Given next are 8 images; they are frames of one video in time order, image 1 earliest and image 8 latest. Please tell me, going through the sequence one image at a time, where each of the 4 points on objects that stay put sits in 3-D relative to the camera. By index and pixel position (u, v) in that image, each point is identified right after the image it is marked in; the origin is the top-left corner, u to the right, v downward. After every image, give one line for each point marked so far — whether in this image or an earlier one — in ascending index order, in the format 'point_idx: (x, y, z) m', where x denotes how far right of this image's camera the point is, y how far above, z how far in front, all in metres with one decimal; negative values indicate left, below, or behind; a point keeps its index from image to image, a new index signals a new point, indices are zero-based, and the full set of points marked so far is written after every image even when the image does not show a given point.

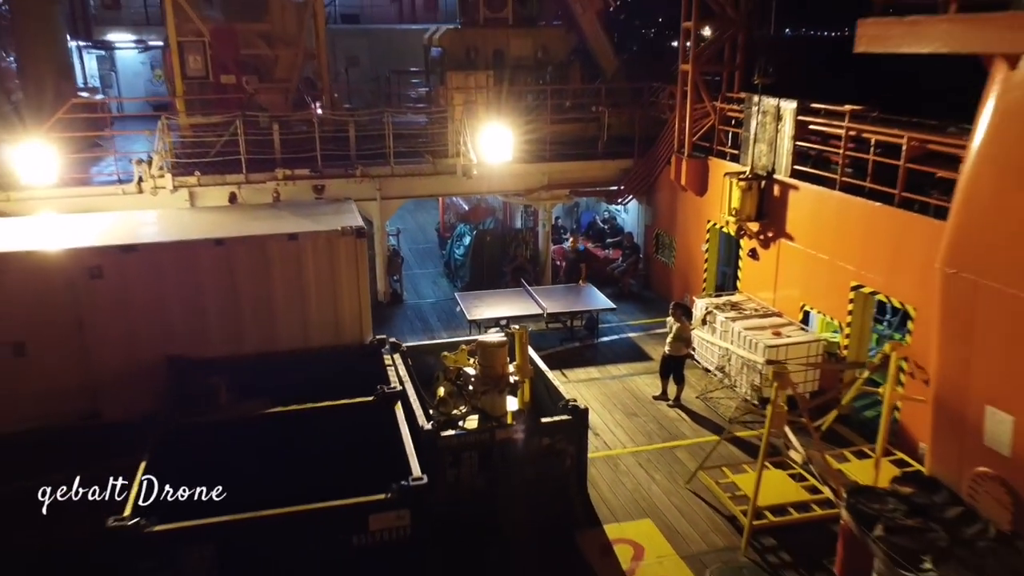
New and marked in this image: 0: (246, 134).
0: (-4.0, +2.3, +12.3) m
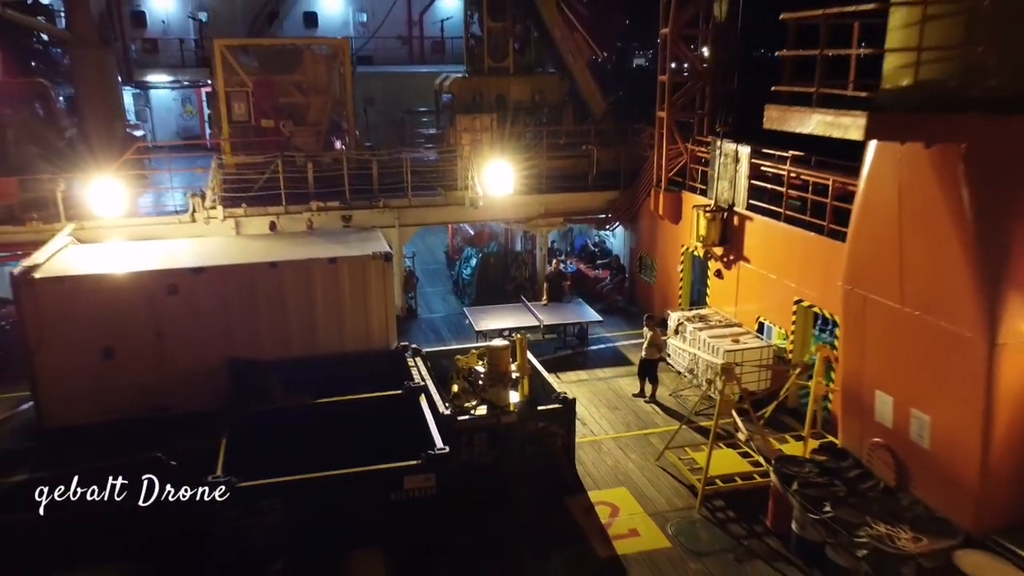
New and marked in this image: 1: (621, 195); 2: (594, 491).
0: (-4.0, +2.0, +14.2) m
1: (+2.1, +1.8, +15.3) m
2: (+0.9, -2.3, +9.2) m
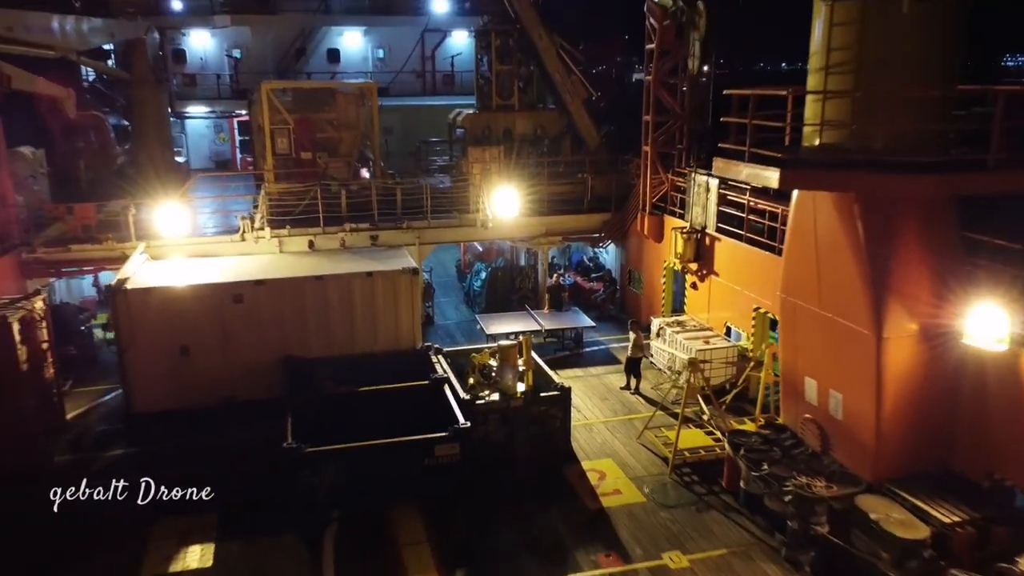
0: (-3.9, +1.8, +16.4) m
1: (+2.2, +1.6, +17.5) m
2: (+1.0, -2.5, +11.4) m
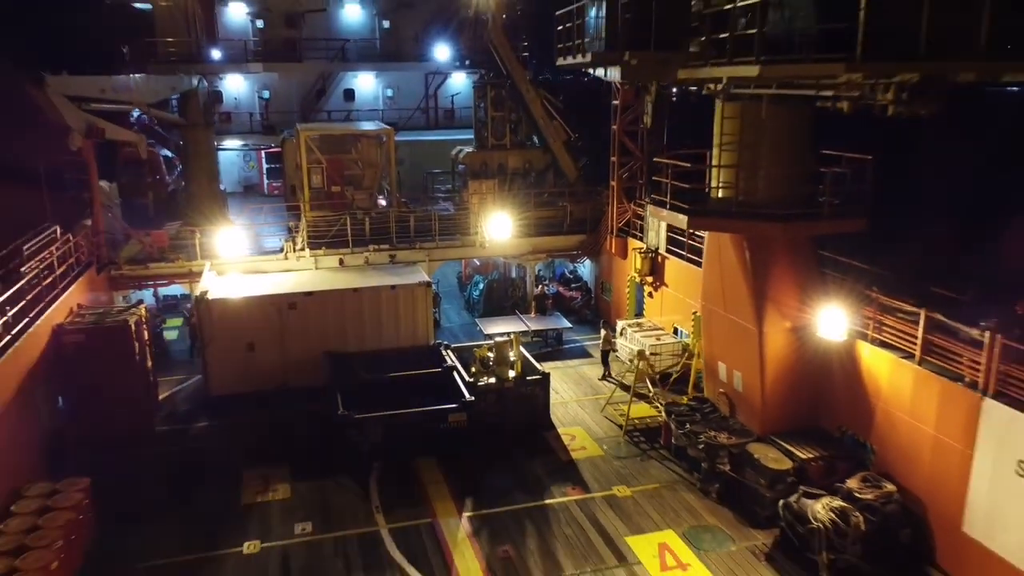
0: (-4.1, +1.6, +20.1) m
1: (+2.0, +1.3, +21.2) m
2: (+0.9, -2.6, +15.0) m
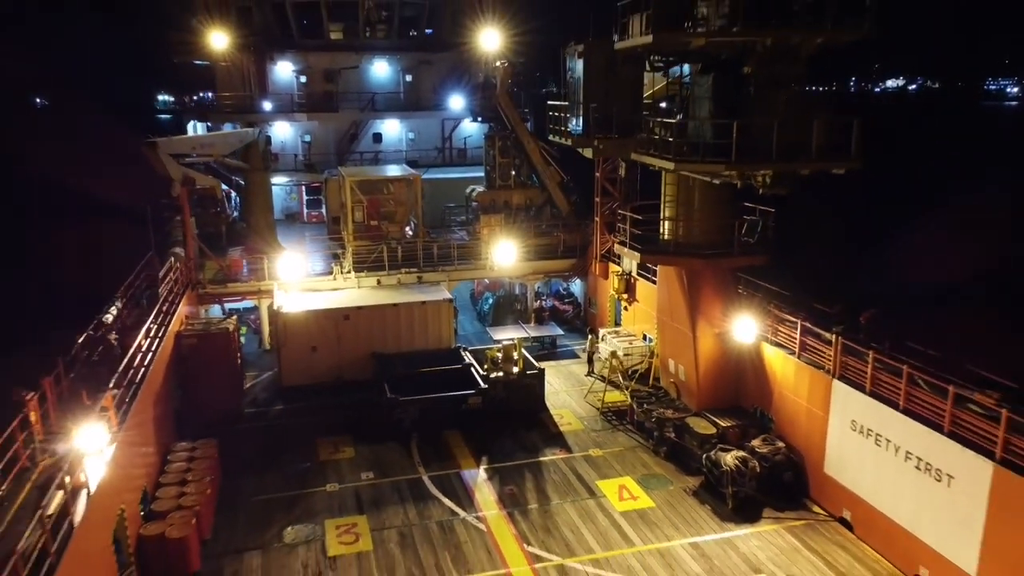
0: (-4.0, +1.1, +24.9) m
1: (+2.1, +0.9, +26.0) m
2: (+1.0, -3.0, +19.8) m
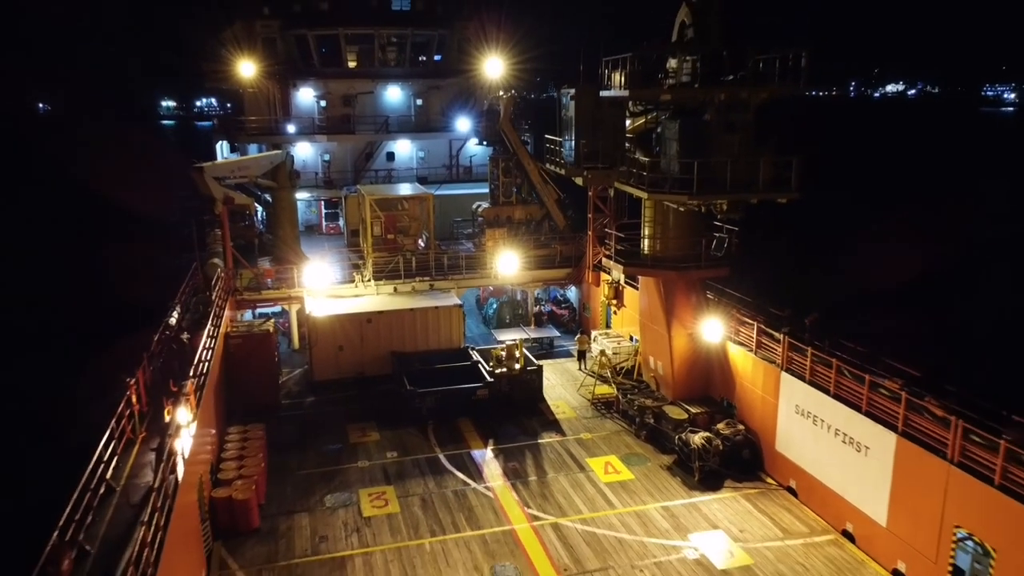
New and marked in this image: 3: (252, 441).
0: (-3.9, +0.9, +27.8) m
1: (+2.2, +0.6, +28.9) m
2: (+1.1, -3.2, +22.7) m
3: (-6.0, -3.6, +18.5) m
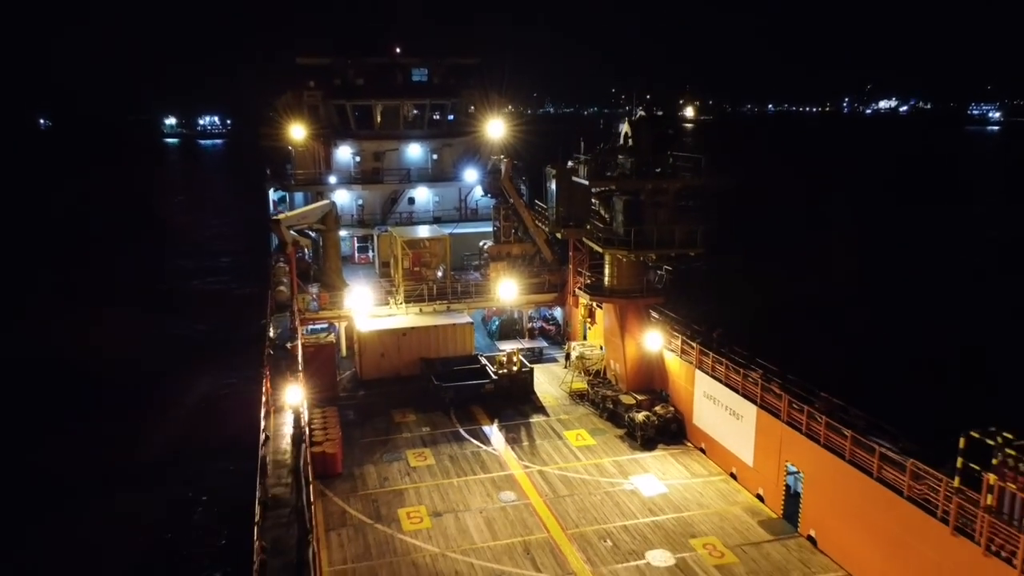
0: (-4.0, 0.0, +35.9) m
1: (+2.1, -0.3, +37.0) m
2: (+1.0, -4.1, +30.7) m
3: (-6.0, -4.3, +26.5) m
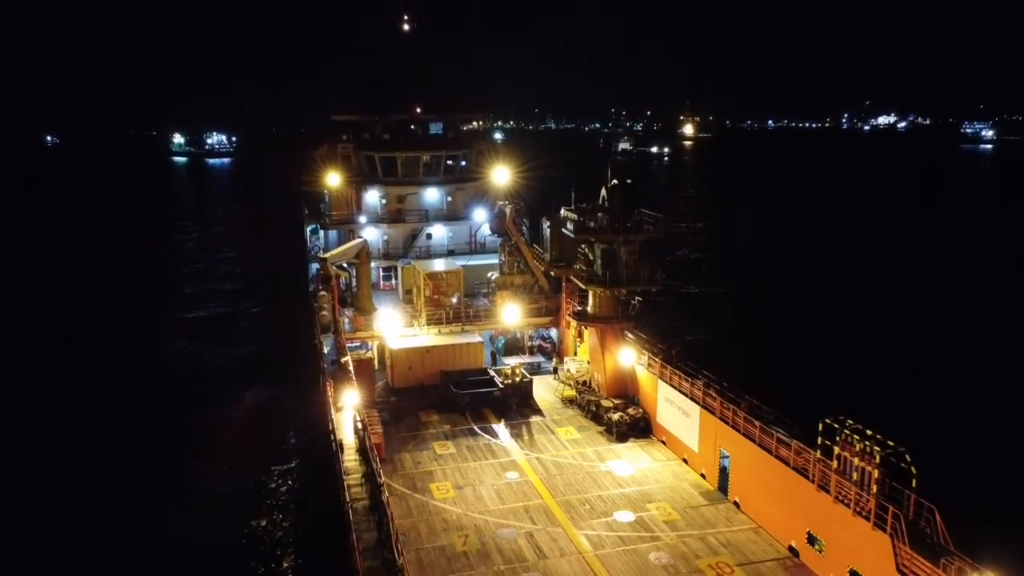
0: (-3.8, -1.4, +43.2) m
1: (+2.3, -1.7, +44.3) m
2: (+1.2, -5.3, +38.0) m
3: (-5.9, -5.5, +33.8) m
